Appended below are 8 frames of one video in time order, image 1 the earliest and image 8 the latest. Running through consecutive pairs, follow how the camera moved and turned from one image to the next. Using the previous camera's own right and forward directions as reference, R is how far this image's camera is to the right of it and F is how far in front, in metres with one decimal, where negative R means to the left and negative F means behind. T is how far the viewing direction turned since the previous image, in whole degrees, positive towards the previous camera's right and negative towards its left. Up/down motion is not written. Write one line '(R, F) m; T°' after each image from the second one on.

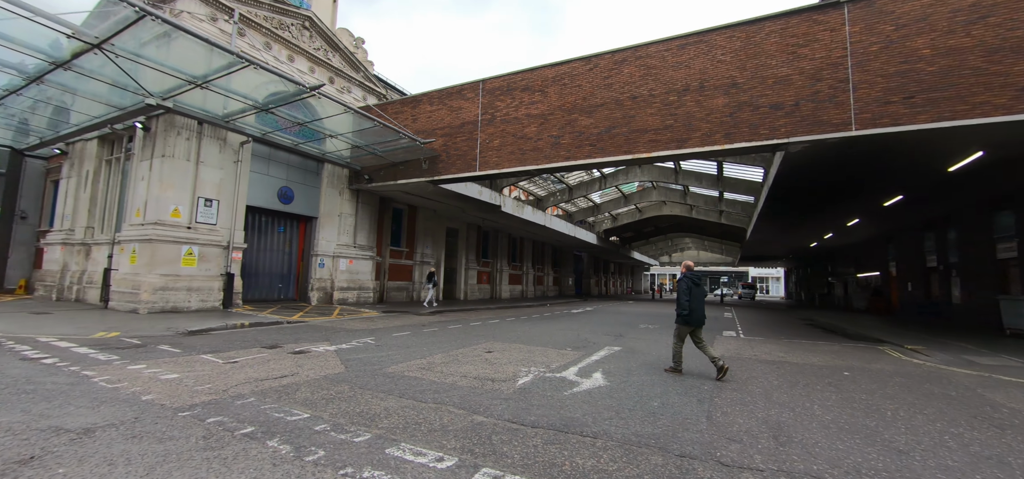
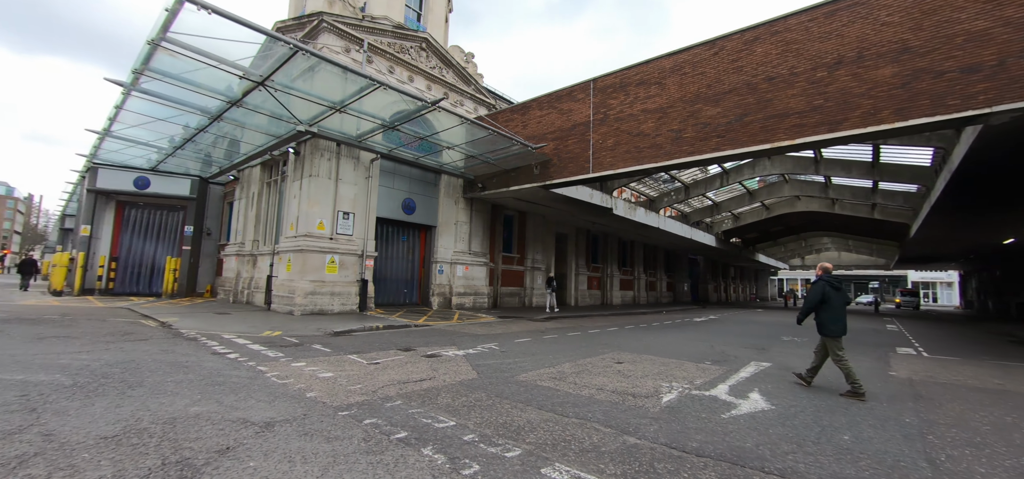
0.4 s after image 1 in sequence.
(-0.5, +0.4) m; -13°
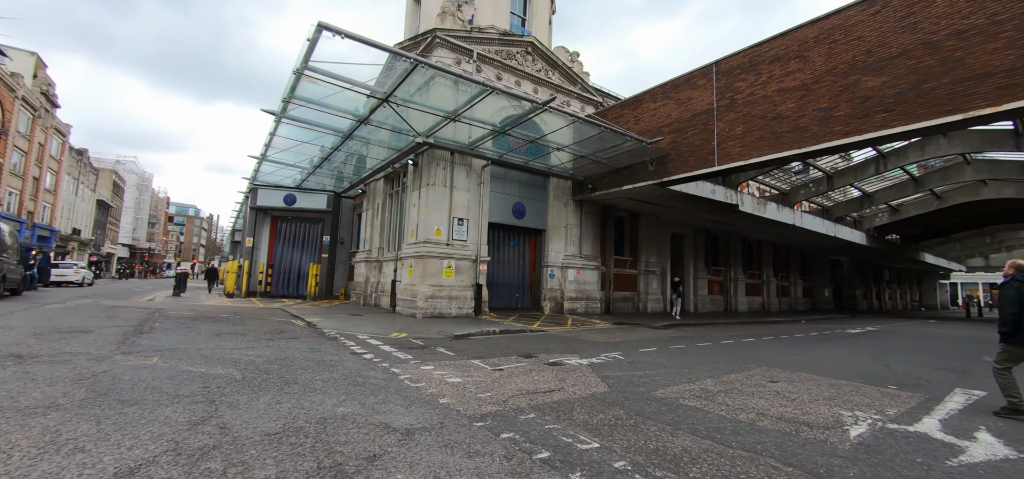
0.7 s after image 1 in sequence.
(-0.4, +0.4) m; -13°
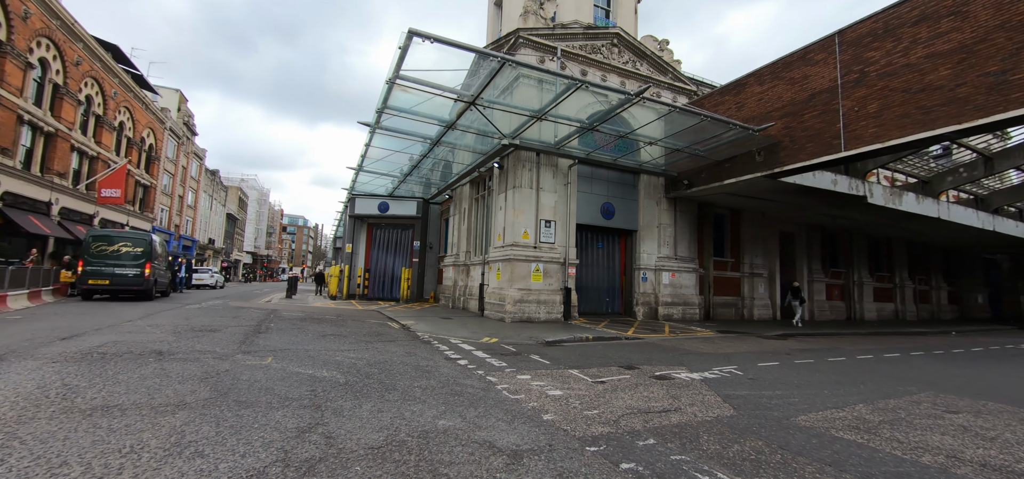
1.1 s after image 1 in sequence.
(-0.3, +0.5) m; -11°
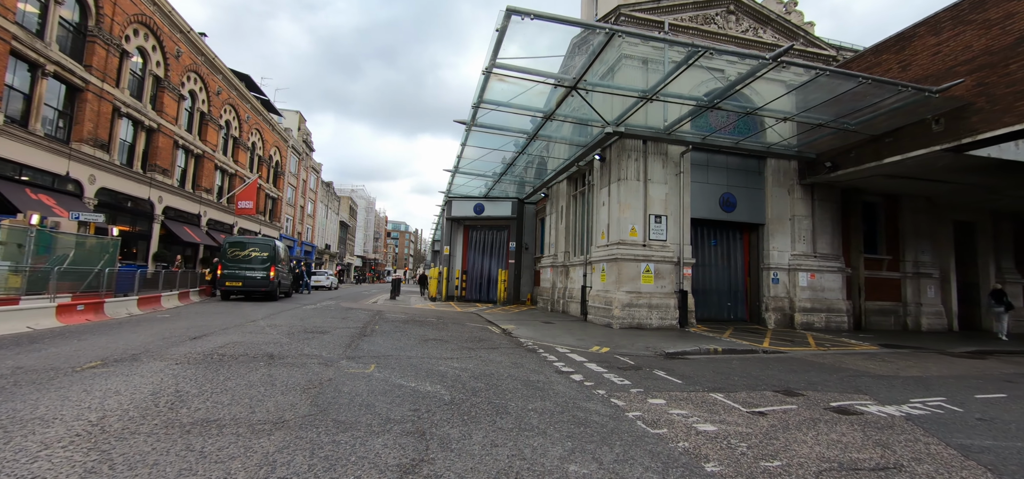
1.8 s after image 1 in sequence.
(-0.4, +0.9) m; -12°
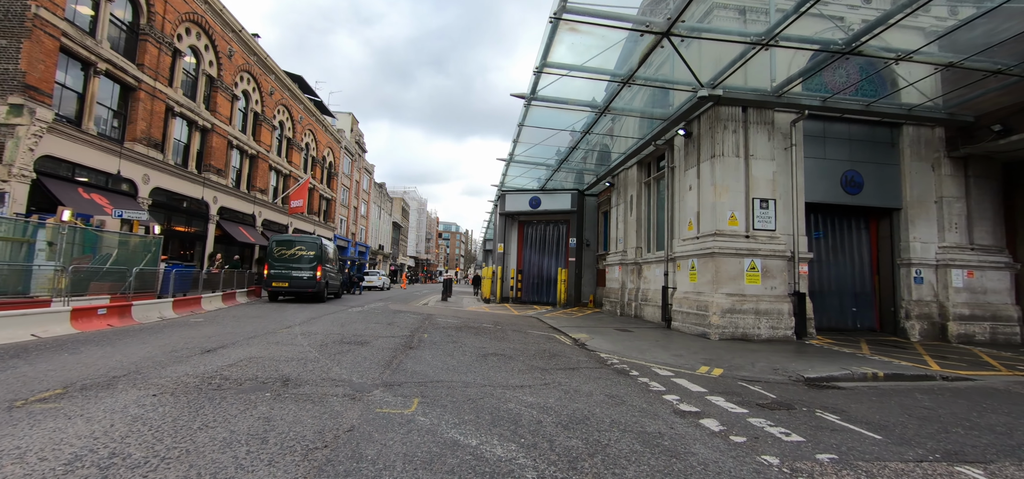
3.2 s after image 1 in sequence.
(-0.5, +1.8) m; -7°
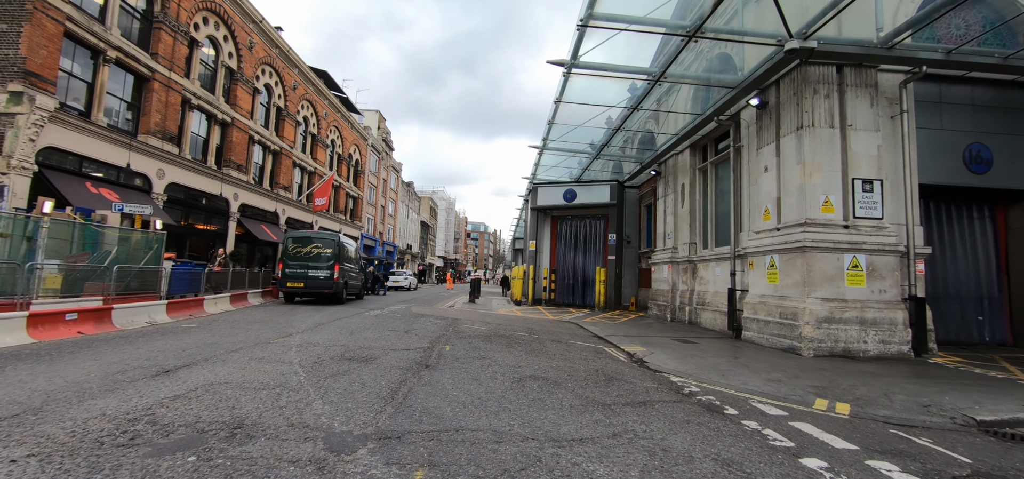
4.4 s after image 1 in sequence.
(-0.2, +1.6) m; -4°
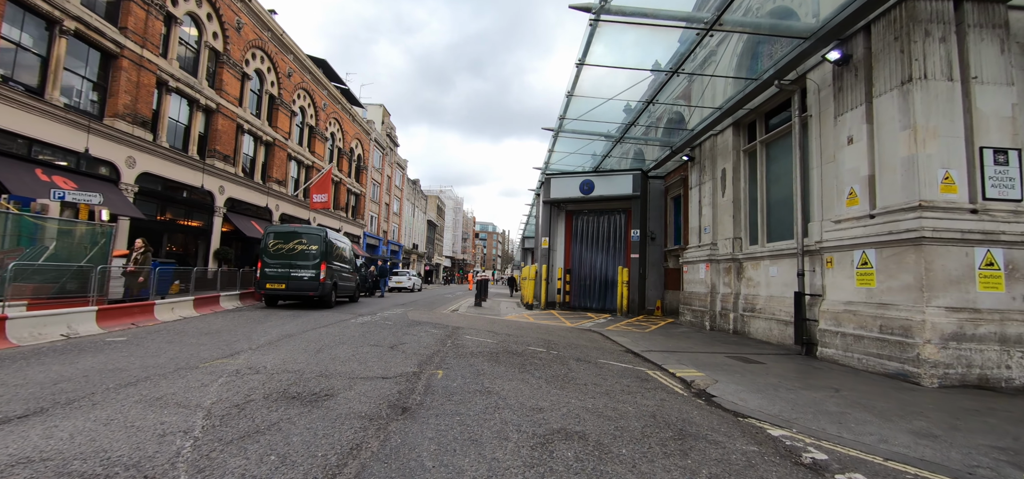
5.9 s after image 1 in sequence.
(-0.1, +1.9) m; -1°
